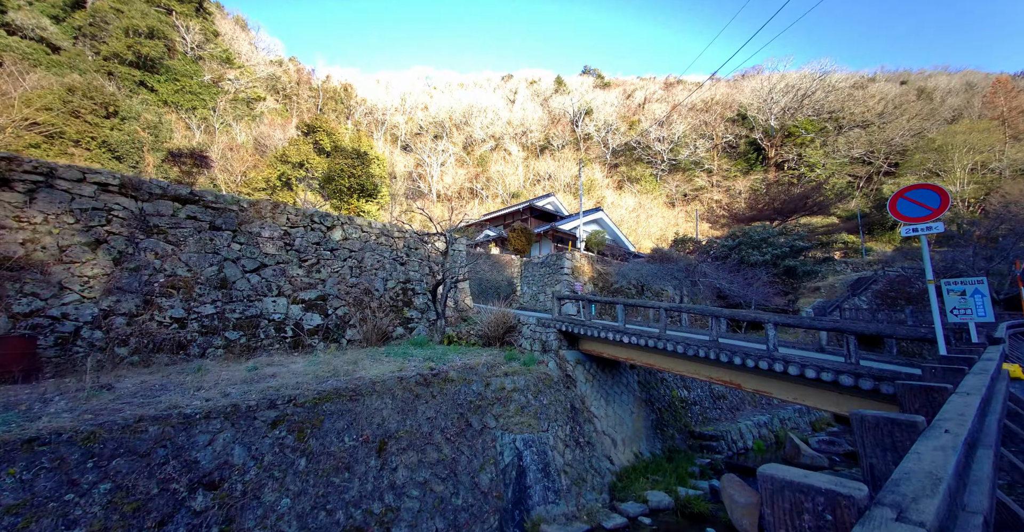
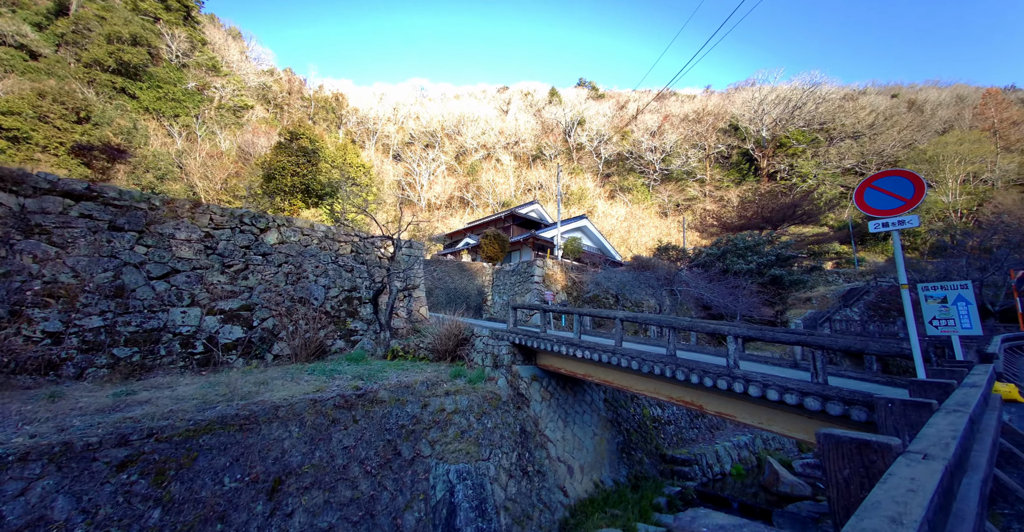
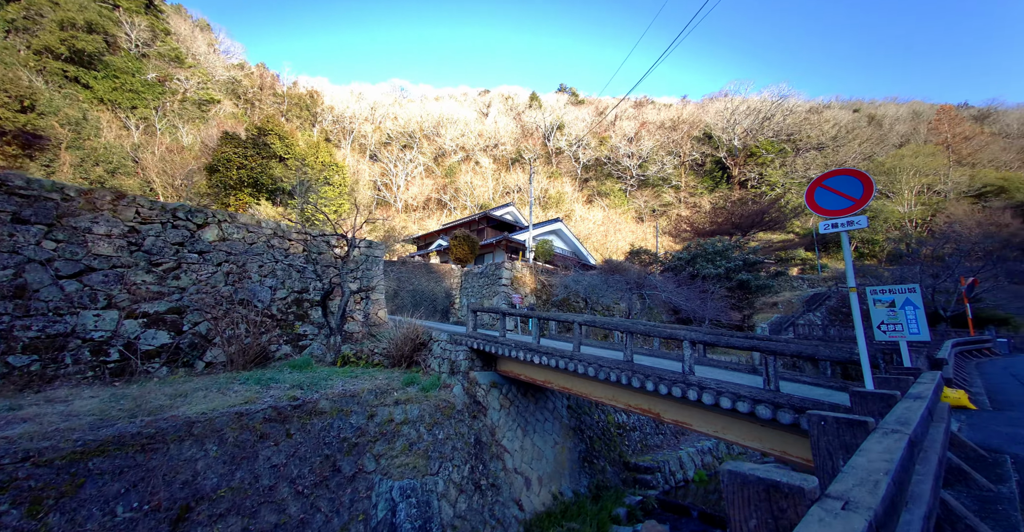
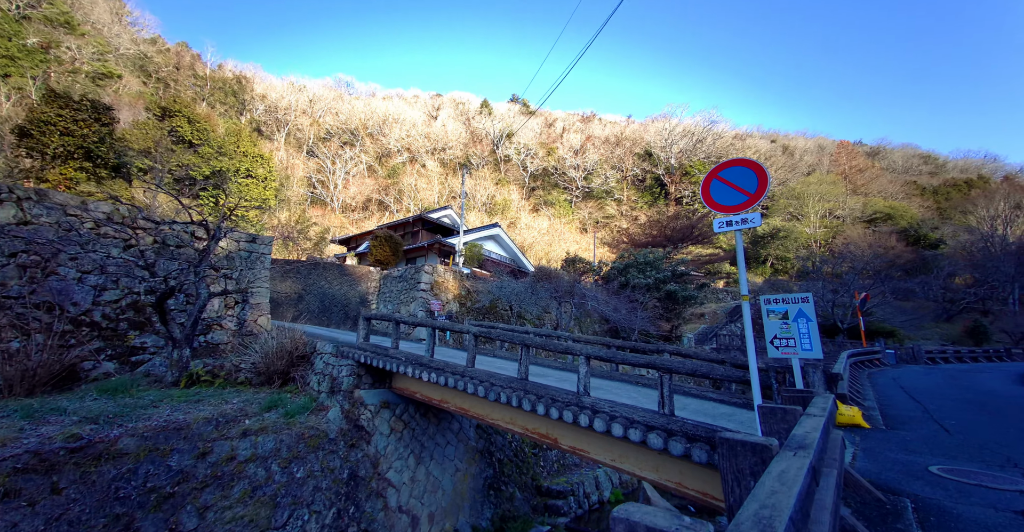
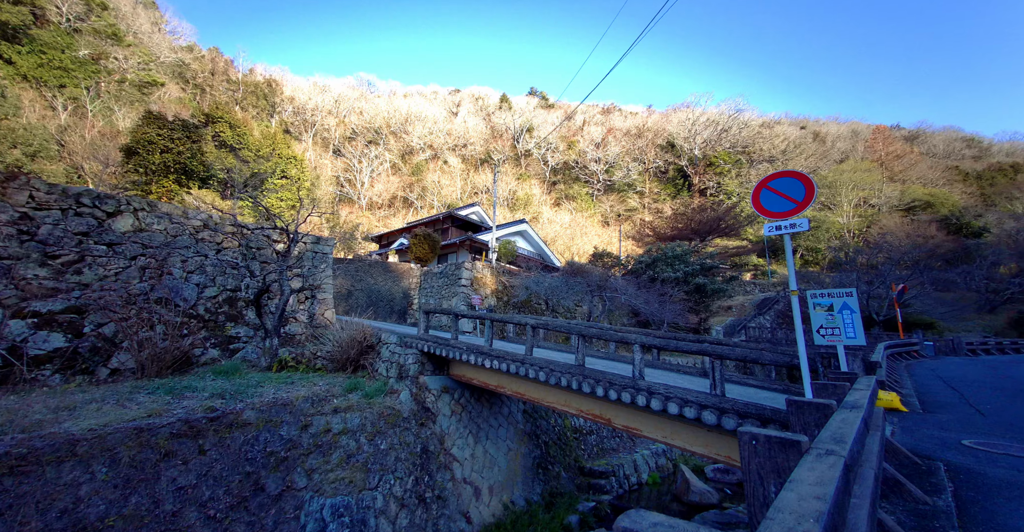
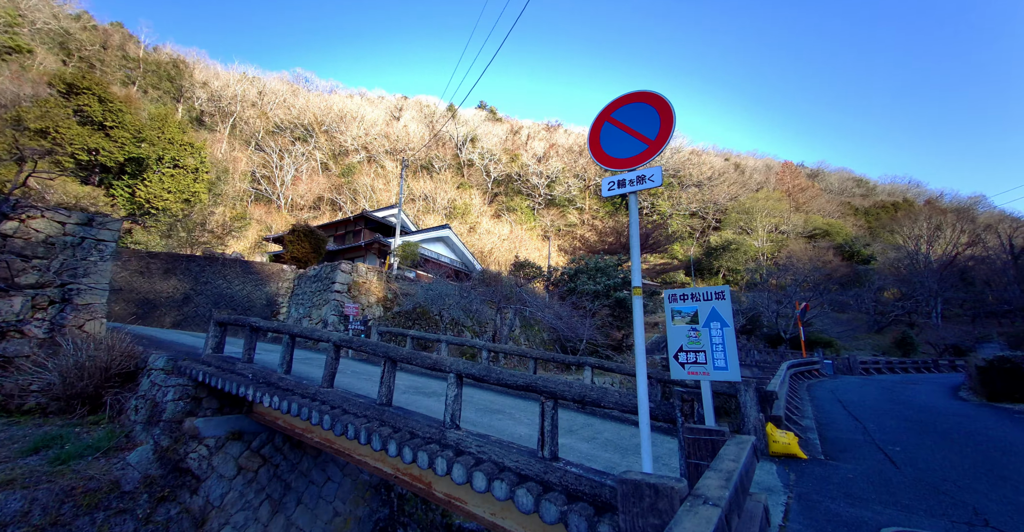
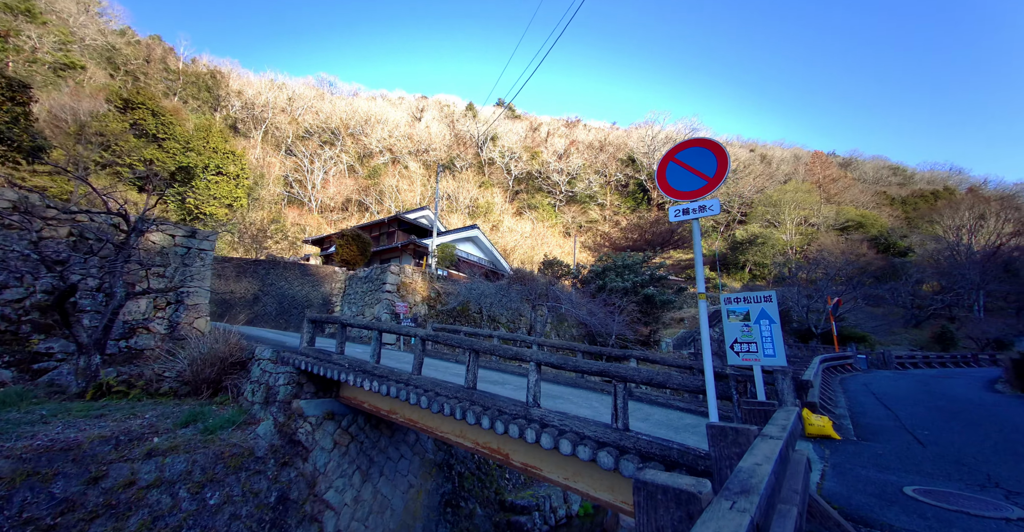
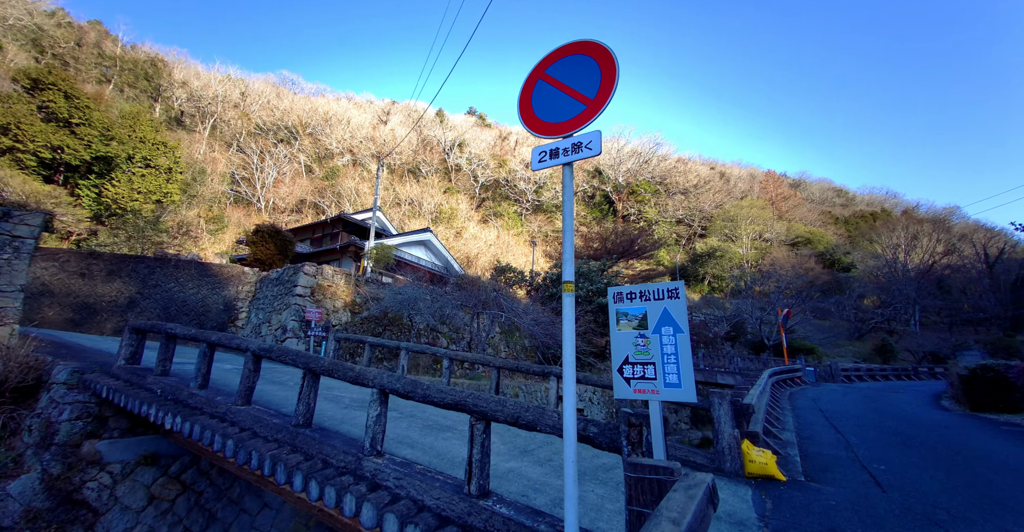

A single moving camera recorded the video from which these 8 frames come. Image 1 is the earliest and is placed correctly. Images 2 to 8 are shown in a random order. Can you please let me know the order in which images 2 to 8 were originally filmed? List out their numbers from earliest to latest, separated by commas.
2, 3, 5, 4, 7, 6, 8
